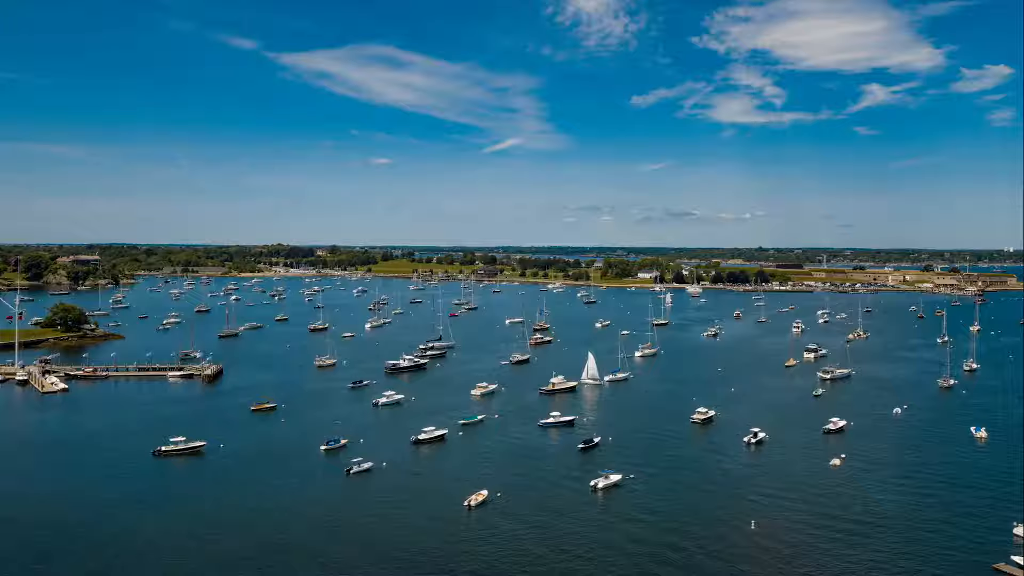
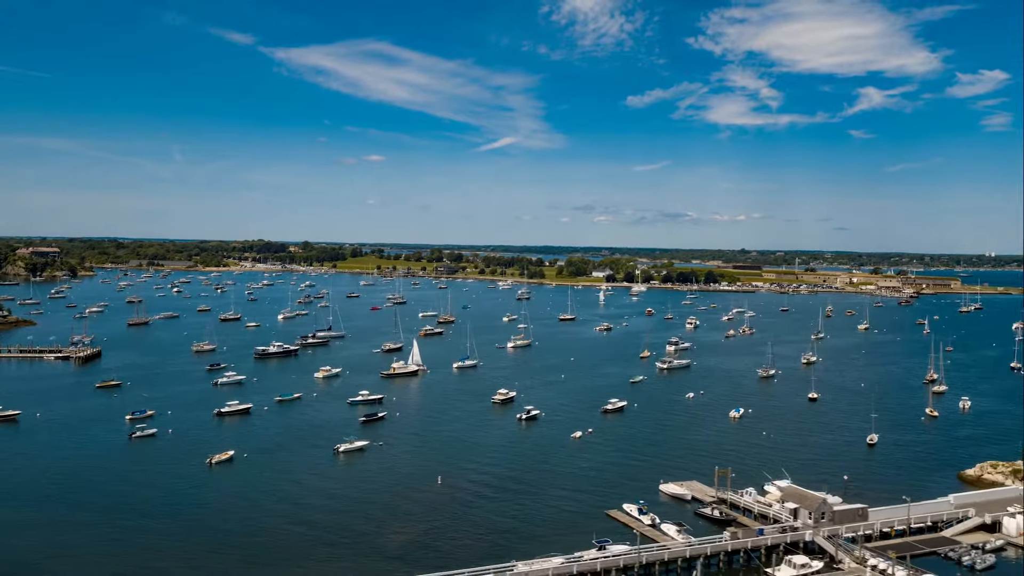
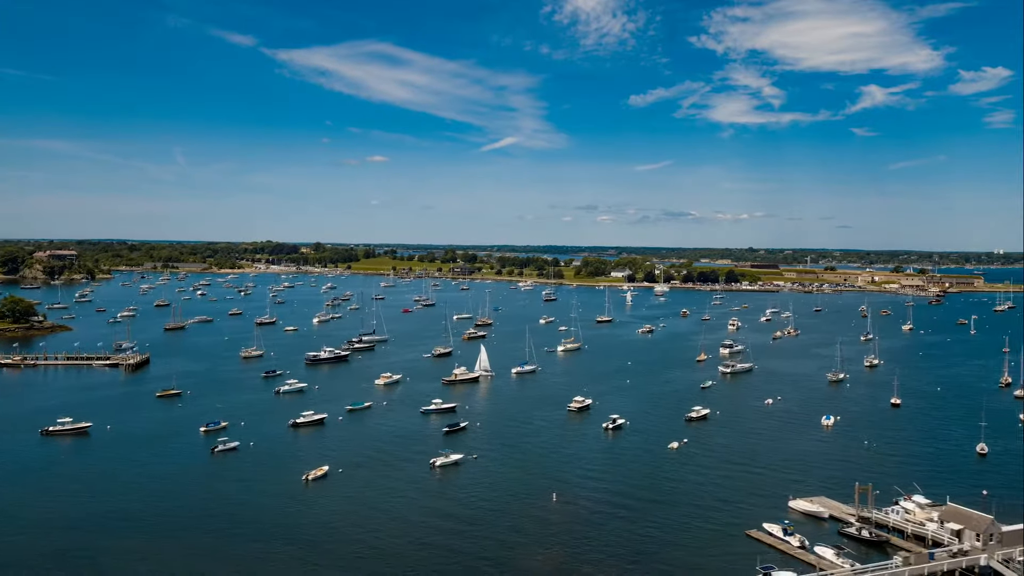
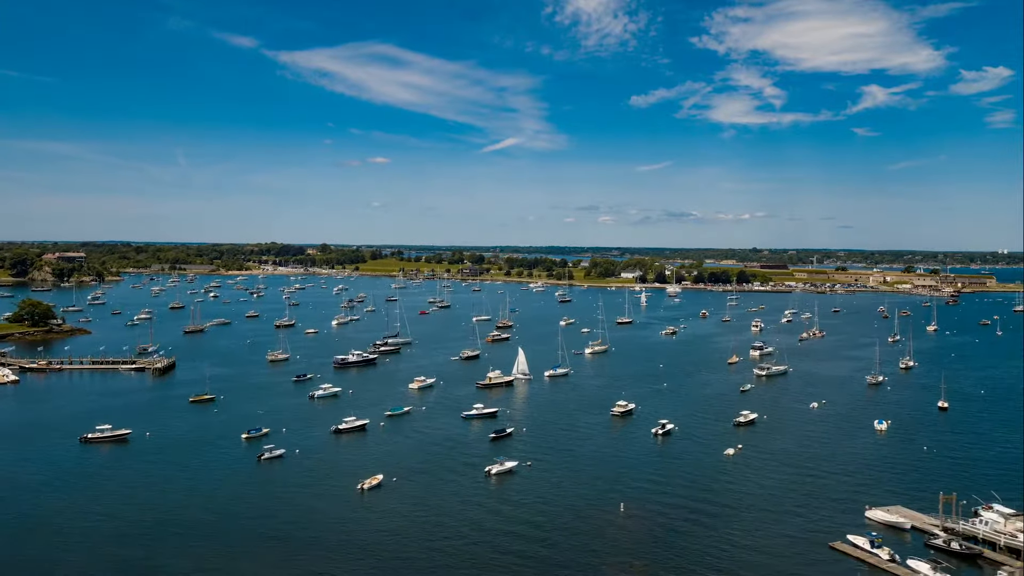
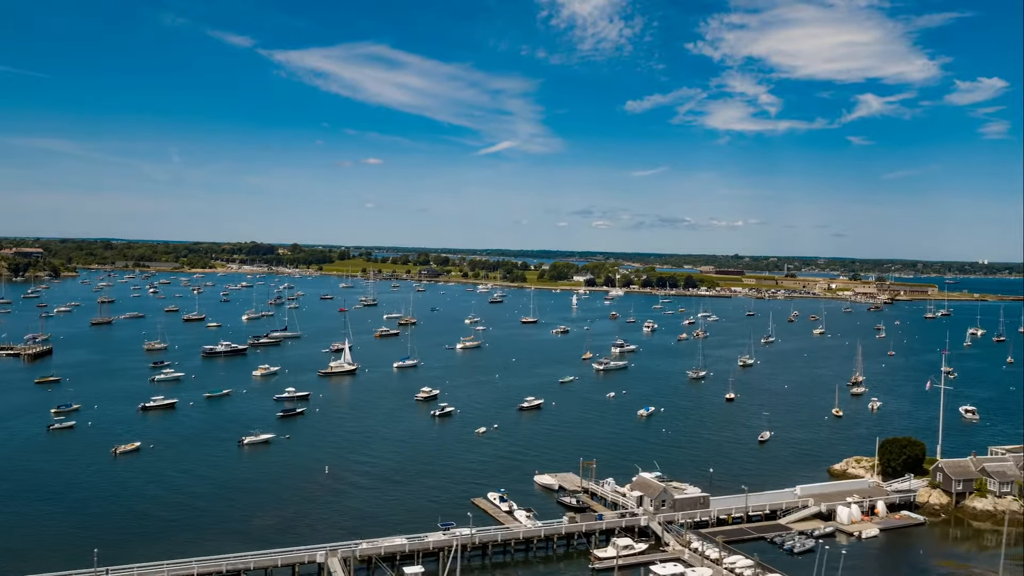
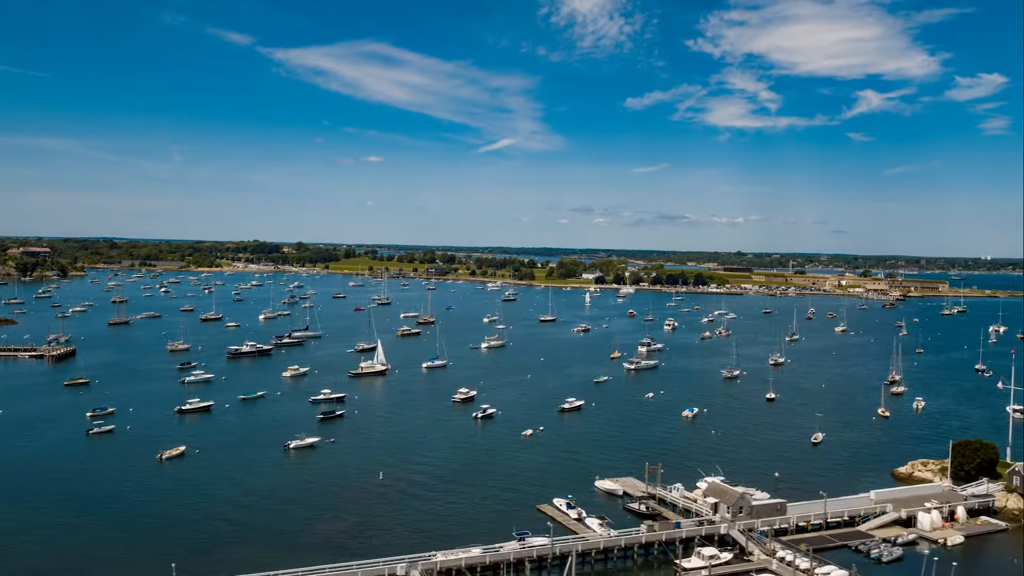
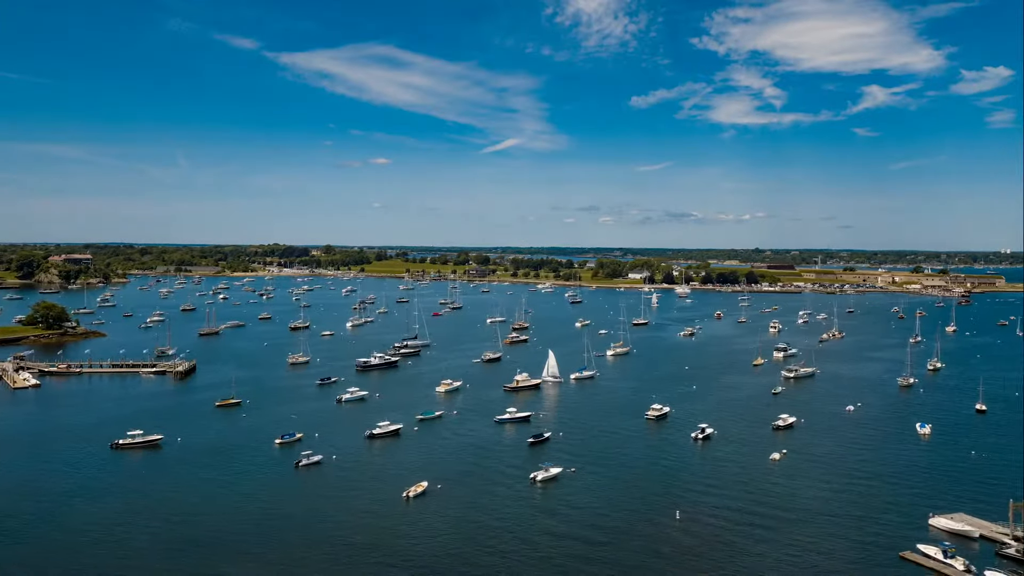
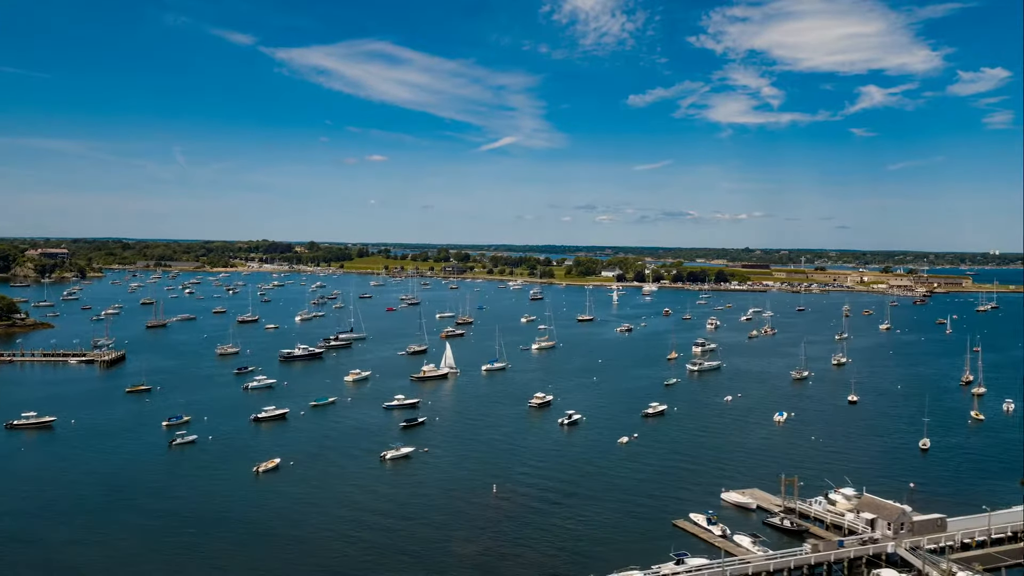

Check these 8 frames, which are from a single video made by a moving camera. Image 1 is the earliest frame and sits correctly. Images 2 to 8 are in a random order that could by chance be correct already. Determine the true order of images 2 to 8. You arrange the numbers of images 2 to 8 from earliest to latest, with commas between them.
7, 4, 3, 8, 2, 6, 5
